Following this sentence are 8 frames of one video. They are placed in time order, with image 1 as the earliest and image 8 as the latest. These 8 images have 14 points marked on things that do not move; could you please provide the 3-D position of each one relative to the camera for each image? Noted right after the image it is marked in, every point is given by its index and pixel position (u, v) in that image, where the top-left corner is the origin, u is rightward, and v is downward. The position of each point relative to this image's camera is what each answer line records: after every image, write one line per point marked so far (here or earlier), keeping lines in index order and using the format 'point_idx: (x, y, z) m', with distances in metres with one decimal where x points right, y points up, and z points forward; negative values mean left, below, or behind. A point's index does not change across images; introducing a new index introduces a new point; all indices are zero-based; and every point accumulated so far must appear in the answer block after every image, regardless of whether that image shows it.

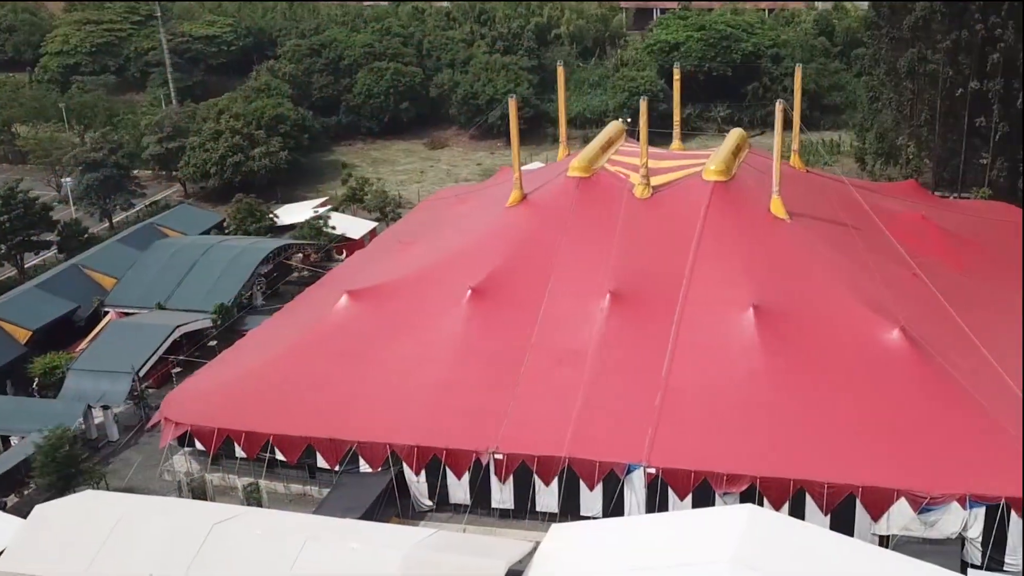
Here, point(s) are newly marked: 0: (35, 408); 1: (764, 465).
0: (-5.8, -1.5, +16.1) m
1: (+2.5, -1.7, +13.1) m
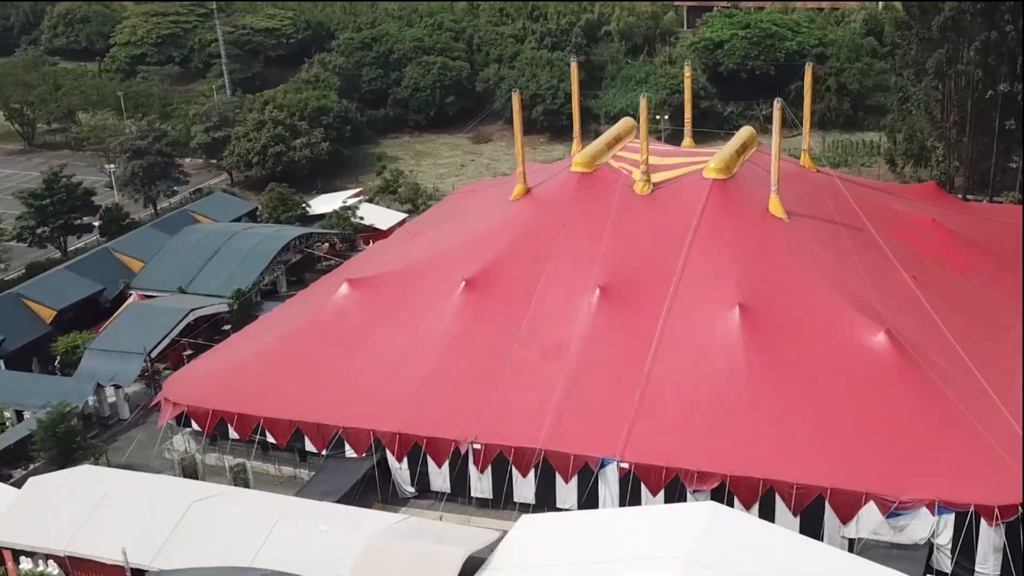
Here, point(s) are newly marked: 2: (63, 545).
0: (-5.8, -1.2, +16.7) m
1: (+2.2, -1.7, +13.1) m
2: (-4.5, -2.6, +13.3) m
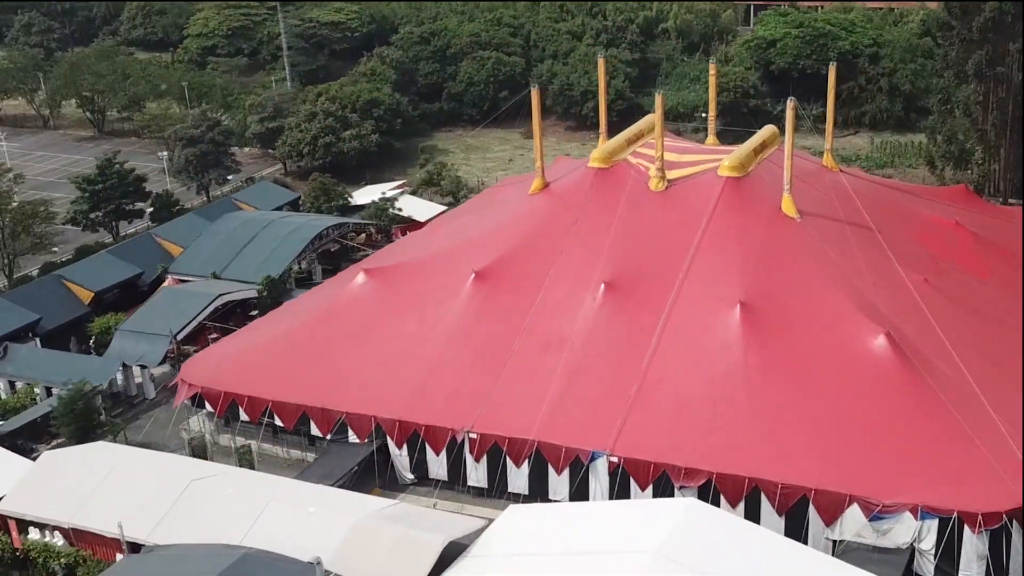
0: (-5.7, -1.0, +17.3) m
1: (+2.1, -1.7, +13.1) m
2: (-4.6, -2.4, +13.8) m
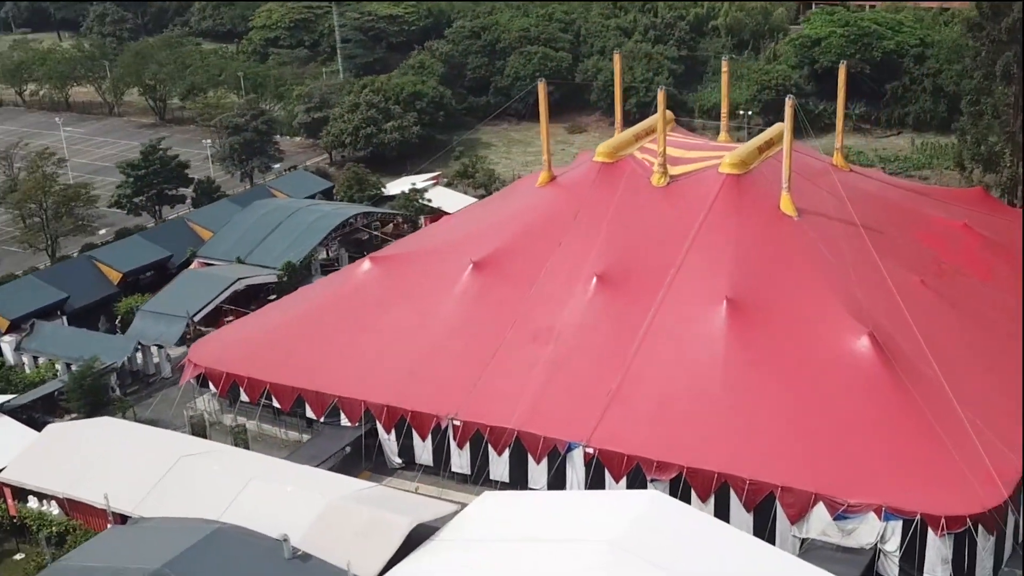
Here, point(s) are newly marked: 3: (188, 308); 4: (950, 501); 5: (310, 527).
0: (-5.6, -0.7, +17.9) m
1: (+1.8, -1.7, +13.2) m
2: (-4.9, -2.1, +14.3) m
3: (-4.4, -0.3, +18.2) m
4: (+4.0, -1.9, +12.0) m
5: (-2.0, -2.3, +13.0) m
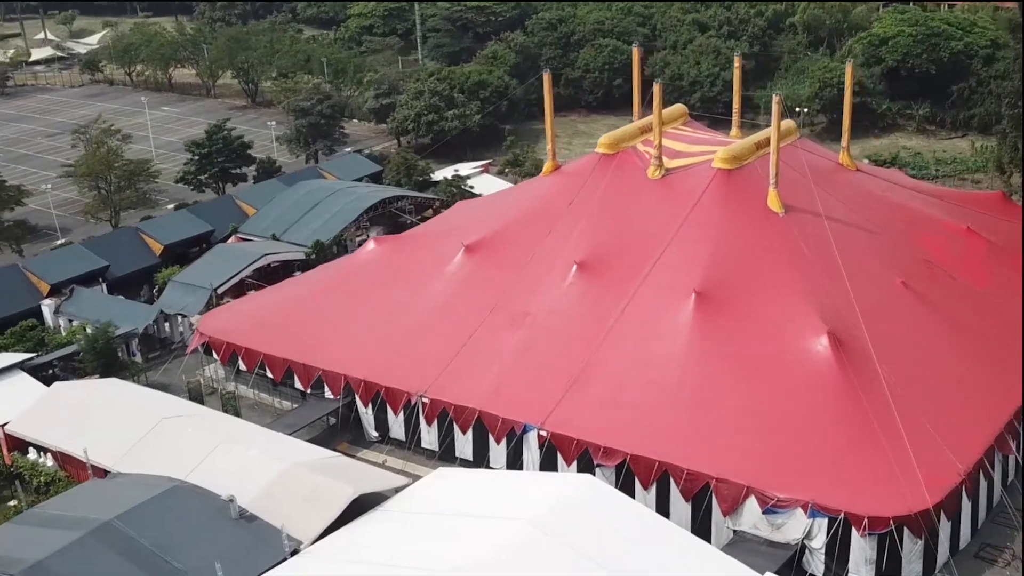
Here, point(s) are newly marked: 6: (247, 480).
0: (-5.5, -0.3, +18.8) m
1: (+1.3, -1.6, +13.4) m
2: (-5.2, -1.7, +15.3) m
3: (-4.3, +0.1, +19.1) m
4: (+3.3, -1.9, +12.0) m
5: (-2.5, -2.1, +13.6) m
6: (-2.8, -2.0, +13.8) m
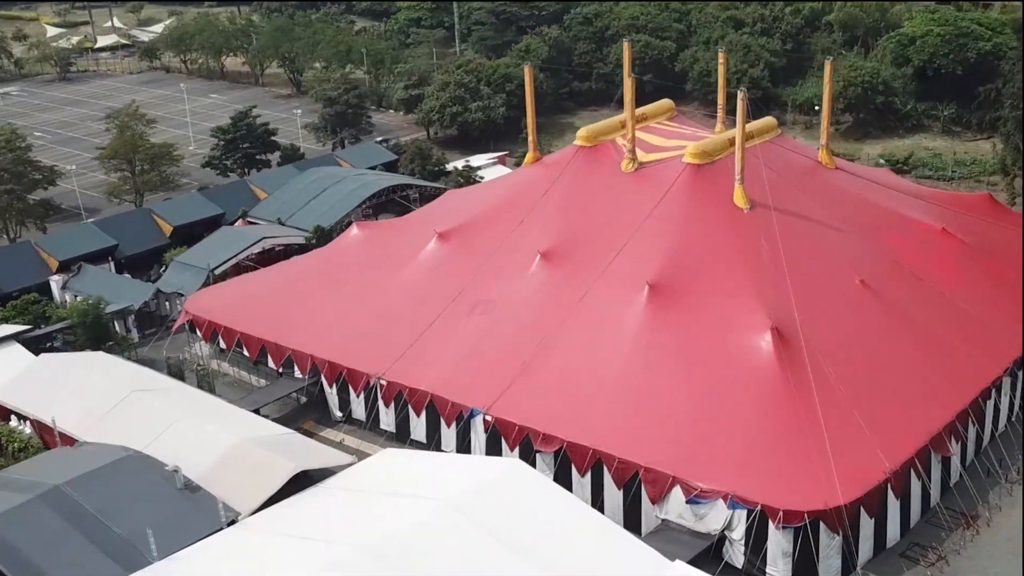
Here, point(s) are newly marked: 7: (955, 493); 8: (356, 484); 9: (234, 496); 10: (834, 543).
0: (-5.7, 0.0, +19.5) m
1: (+0.6, -1.4, +13.5) m
2: (-5.7, -1.4, +15.9) m
3: (-4.4, +0.4, +19.6) m
4: (+2.5, -1.9, +12.0) m
5: (-3.2, -1.8, +14.1) m
6: (-3.4, -1.8, +14.3) m
7: (+4.6, -2.1, +13.7) m
8: (-1.6, -2.0, +13.6) m
9: (-2.8, -2.1, +13.5) m
10: (+3.0, -2.3, +12.2) m
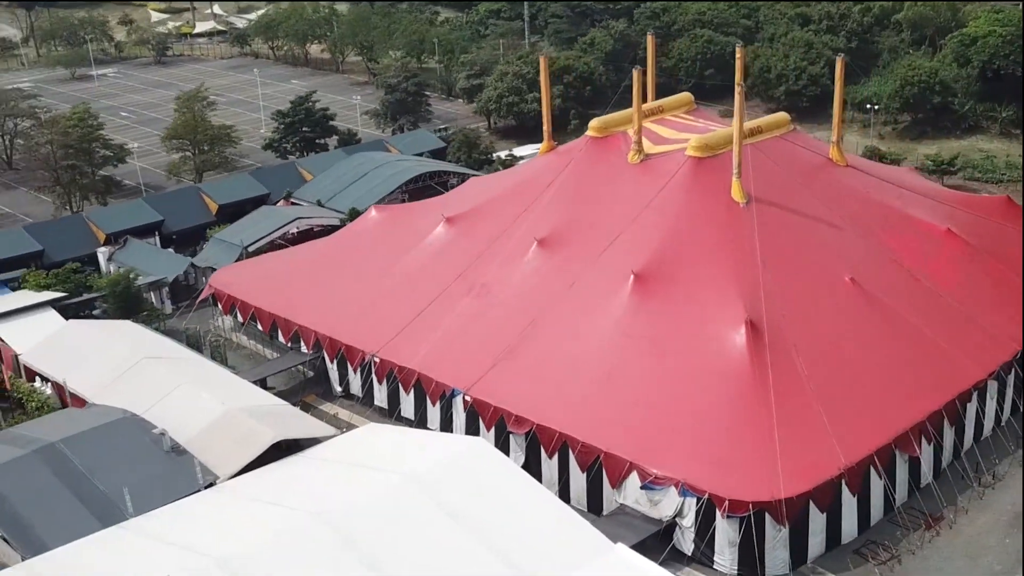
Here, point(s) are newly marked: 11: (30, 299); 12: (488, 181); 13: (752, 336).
0: (-5.4, +0.5, +20.3) m
1: (+0.3, -1.3, +13.8) m
2: (-5.8, -1.0, +16.7) m
3: (-4.1, +0.7, +20.3) m
4: (+2.0, -1.8, +12.1) m
5: (-3.4, -1.5, +14.7) m
6: (-3.6, -1.5, +14.9) m
7: (+4.2, -2.1, +13.6) m
8: (-1.9, -1.8, +14.1) m
9: (-3.1, -1.8, +14.1) m
10: (+2.5, -2.3, +12.2) m
11: (-6.8, -0.2, +18.9) m
12: (-0.2, +1.5, +18.4) m
13: (+2.4, -0.5, +13.7) m
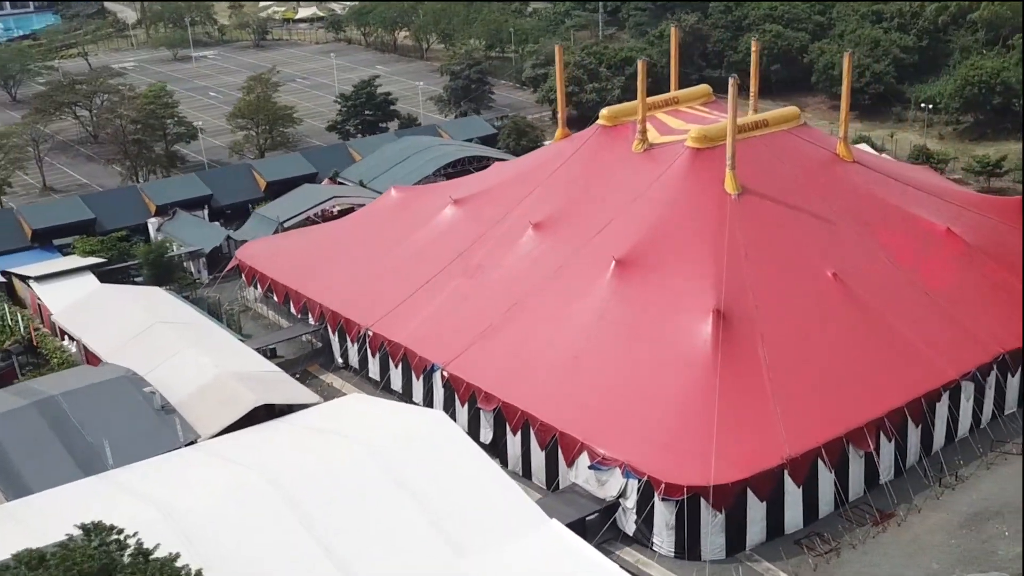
0: (-4.9, +0.9, +21.1) m
1: (0.0, -1.1, +14.1) m
2: (-5.8, -0.6, +17.7) m
3: (-3.7, +1.2, +21.0) m
4: (+1.5, -1.7, +12.2) m
5: (-3.7, -1.2, +15.4) m
6: (-3.8, -1.1, +15.6) m
7: (+3.8, -2.1, +13.5) m
8: (-2.2, -1.5, +14.6) m
9: (-3.5, -1.5, +14.8) m
10: (+1.9, -2.2, +12.4) m
11: (-6.6, +0.4, +20.0) m
12: (0.0, +1.7, +18.7) m
13: (+2.1, -0.4, +13.8) m
